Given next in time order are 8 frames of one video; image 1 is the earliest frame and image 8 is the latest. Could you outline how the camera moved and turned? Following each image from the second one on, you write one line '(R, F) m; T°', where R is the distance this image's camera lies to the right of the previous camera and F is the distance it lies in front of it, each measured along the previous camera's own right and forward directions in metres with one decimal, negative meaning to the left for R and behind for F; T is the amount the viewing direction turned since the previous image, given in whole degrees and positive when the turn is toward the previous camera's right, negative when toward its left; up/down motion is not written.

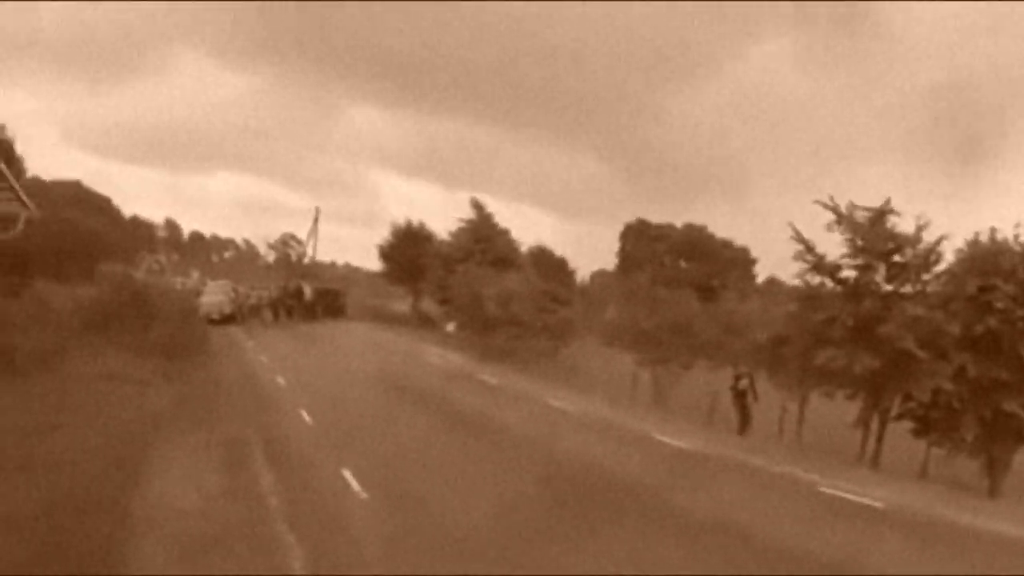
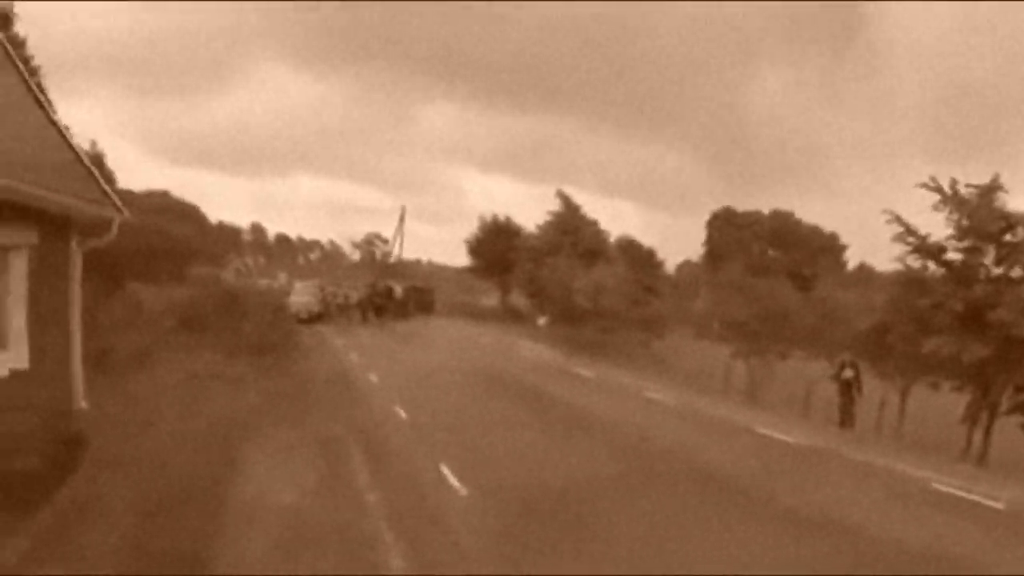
(-0.1, +0.2) m; -4°
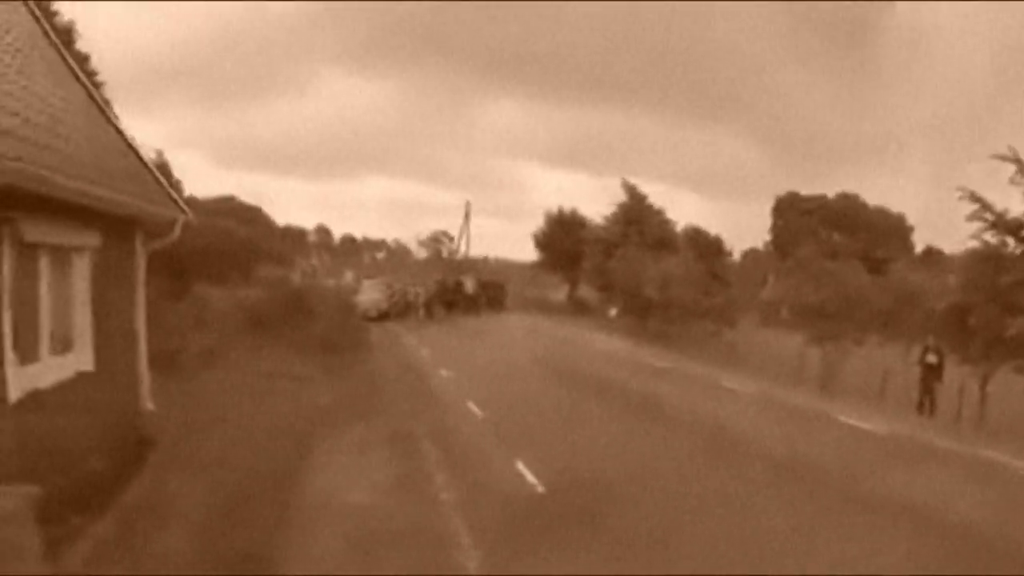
(0.0, +0.2) m; -3°
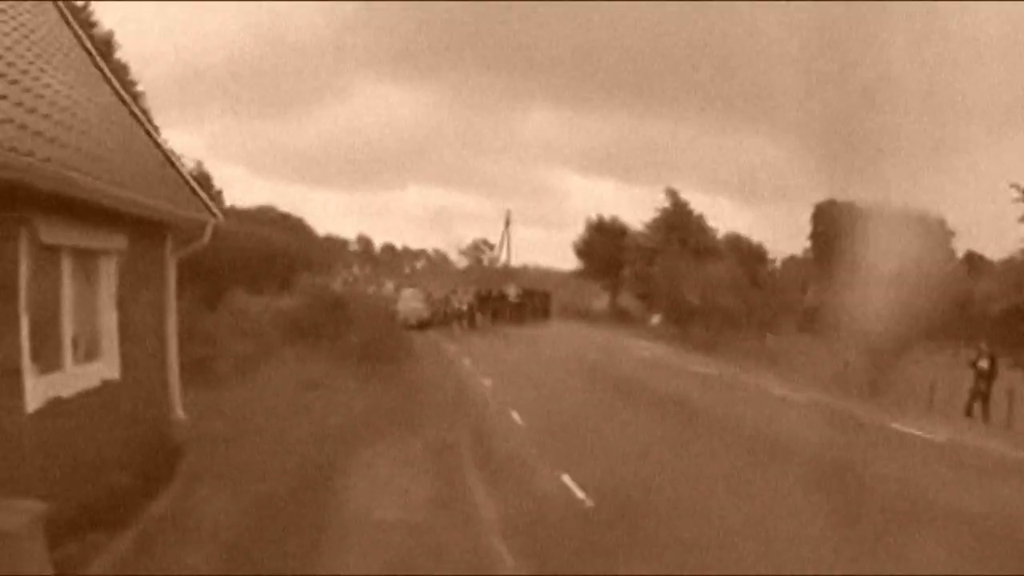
(0.0, +0.3) m; -2°
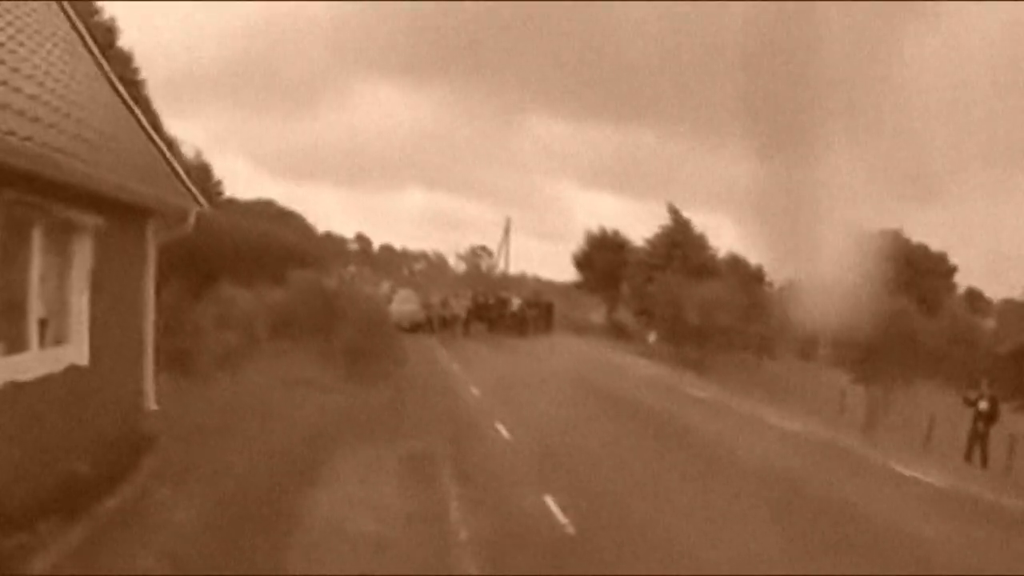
(0.0, +0.3) m; 0°
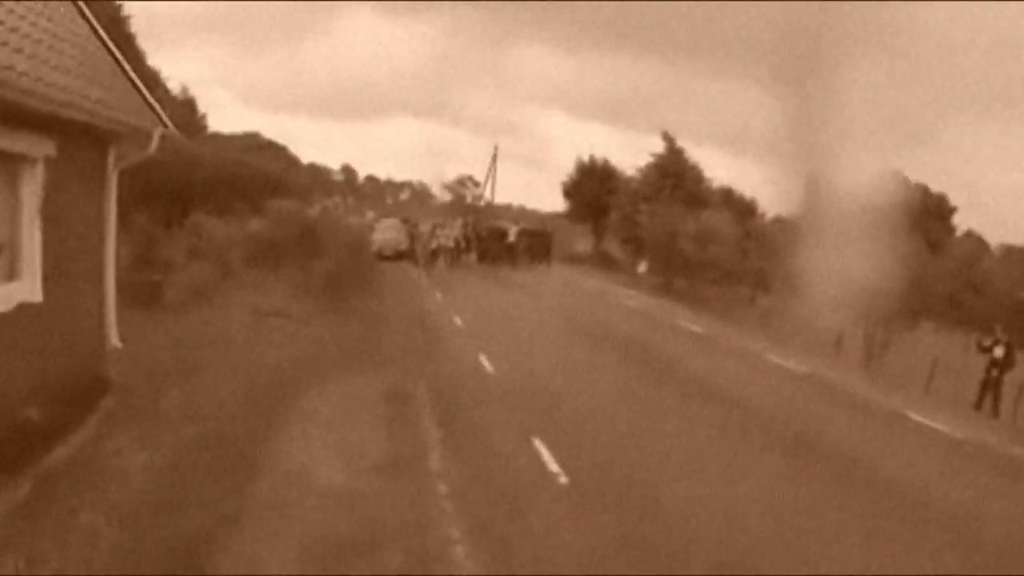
(0.0, +0.5) m; +1°
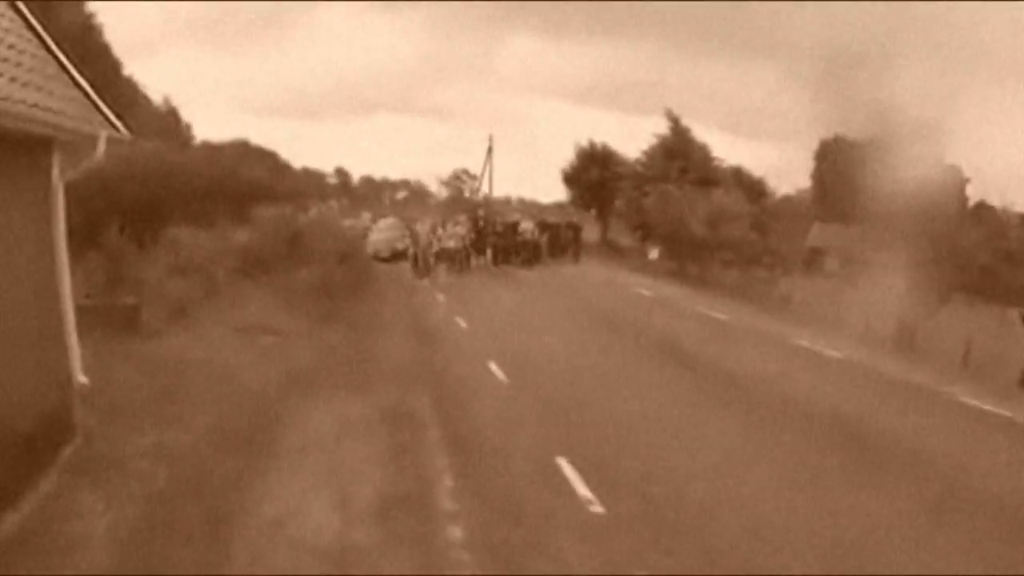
(0.0, +0.8) m; 0°
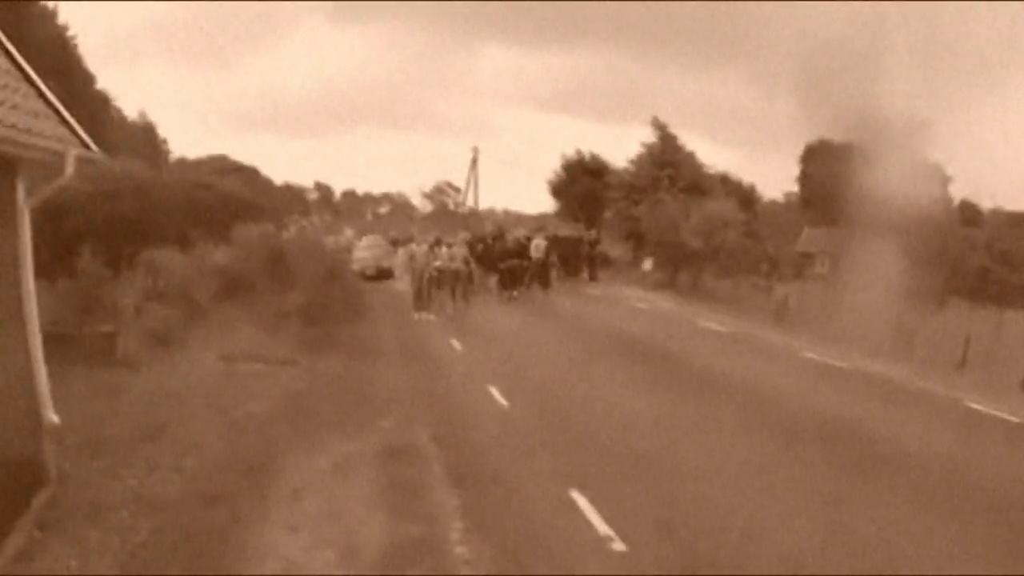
(-0.1, +0.4) m; +1°
